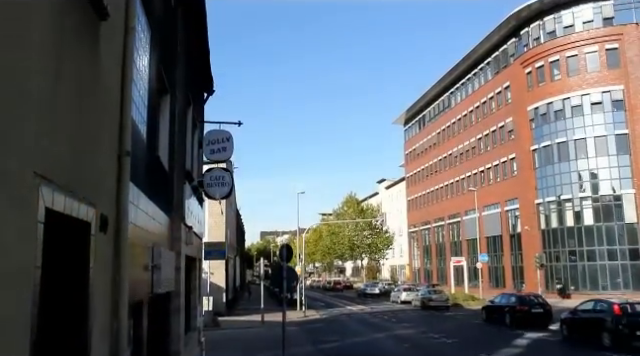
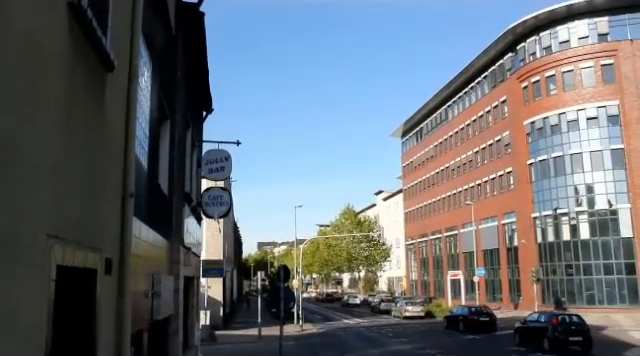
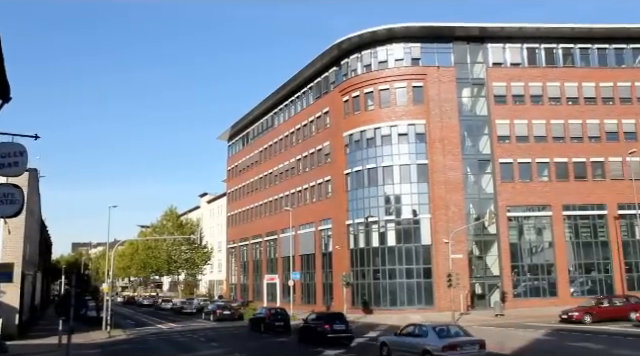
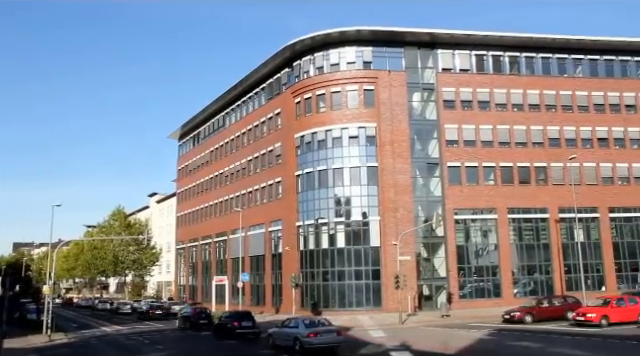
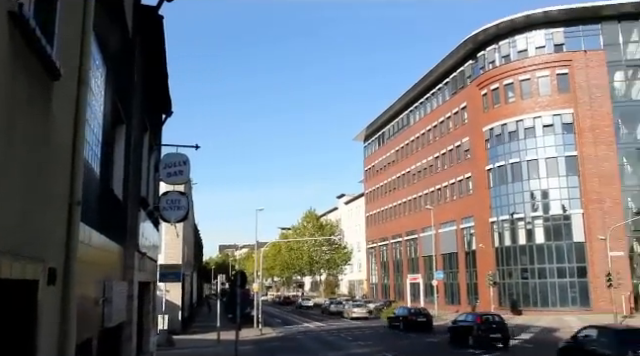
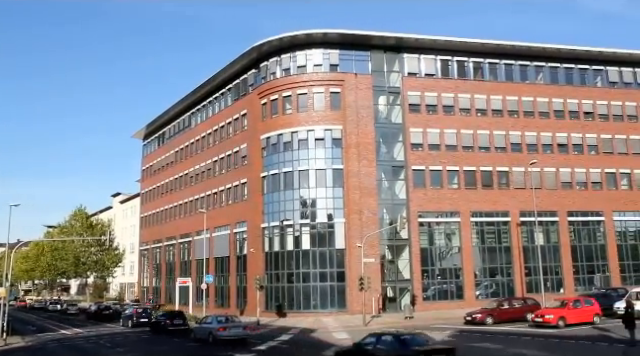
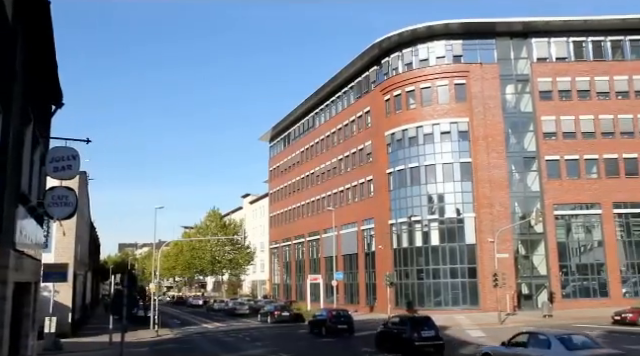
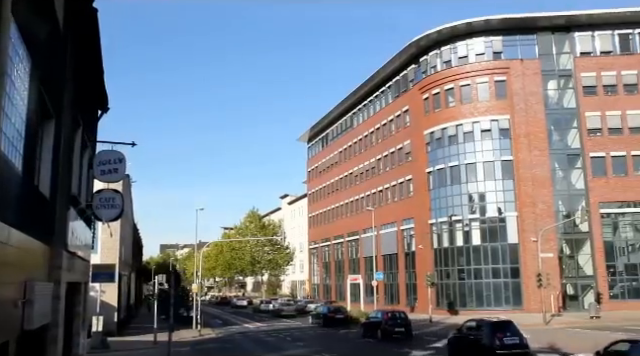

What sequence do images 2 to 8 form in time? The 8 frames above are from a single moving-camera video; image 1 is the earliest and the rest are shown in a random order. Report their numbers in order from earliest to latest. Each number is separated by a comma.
2, 5, 8, 7, 3, 4, 6
